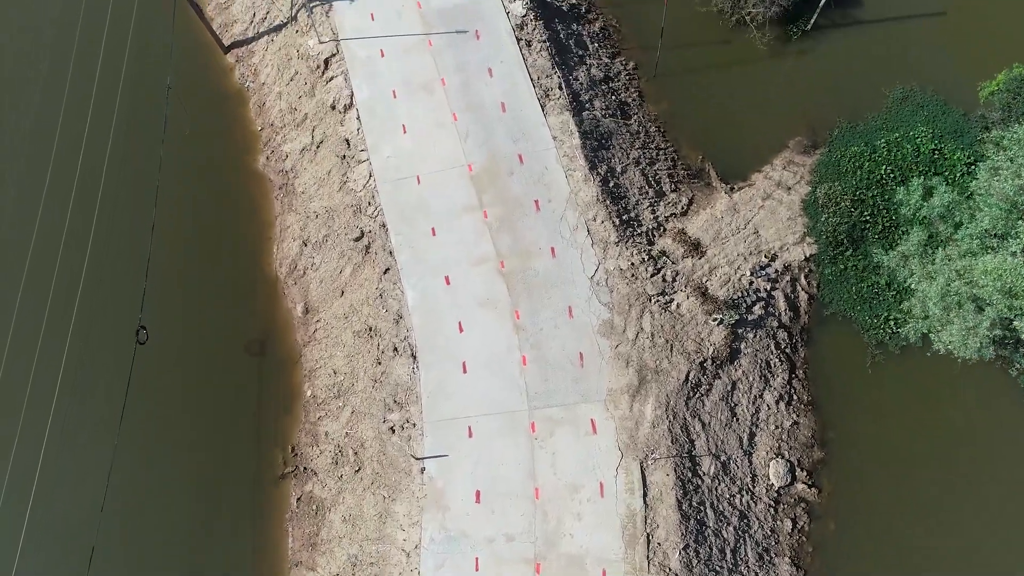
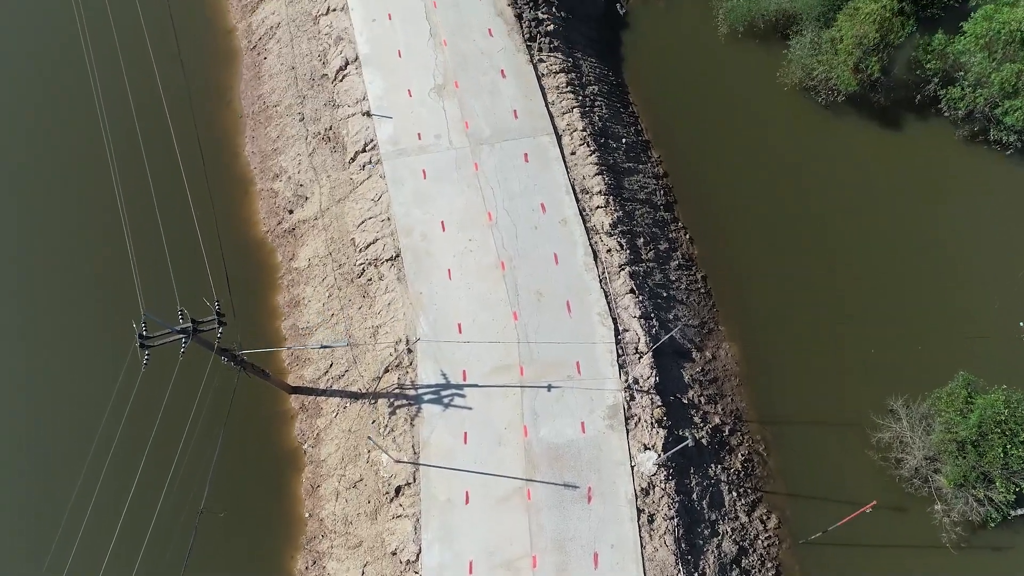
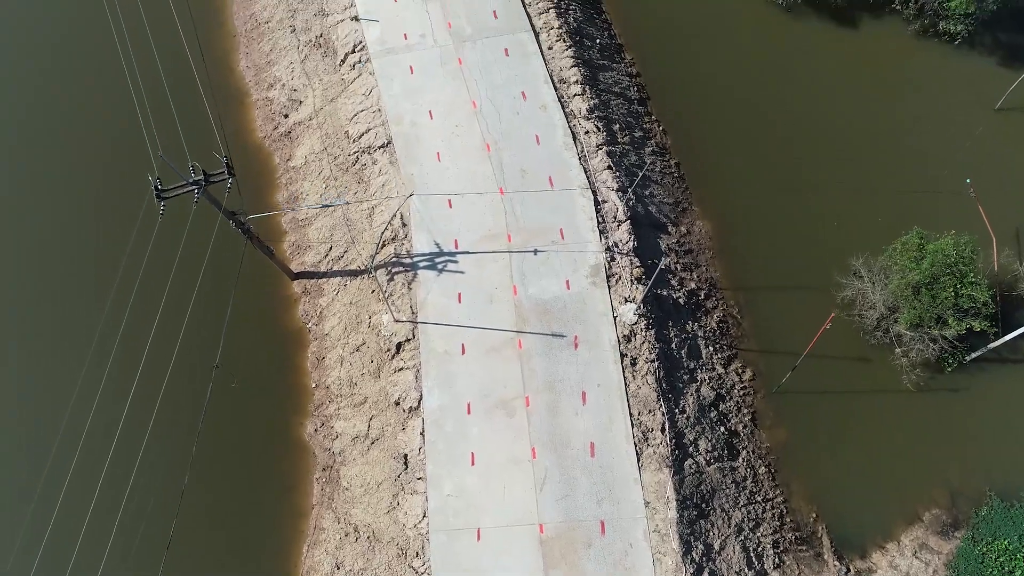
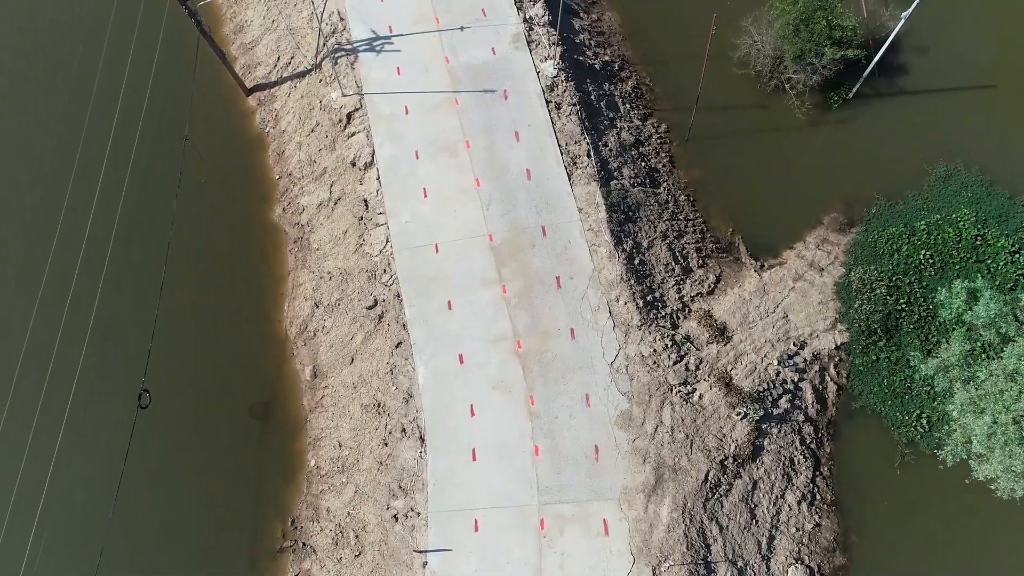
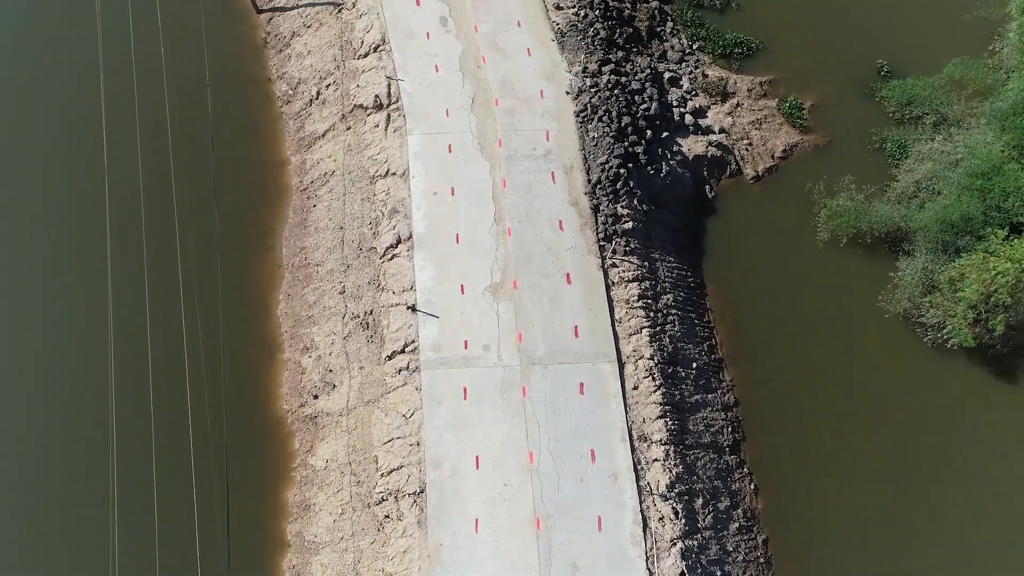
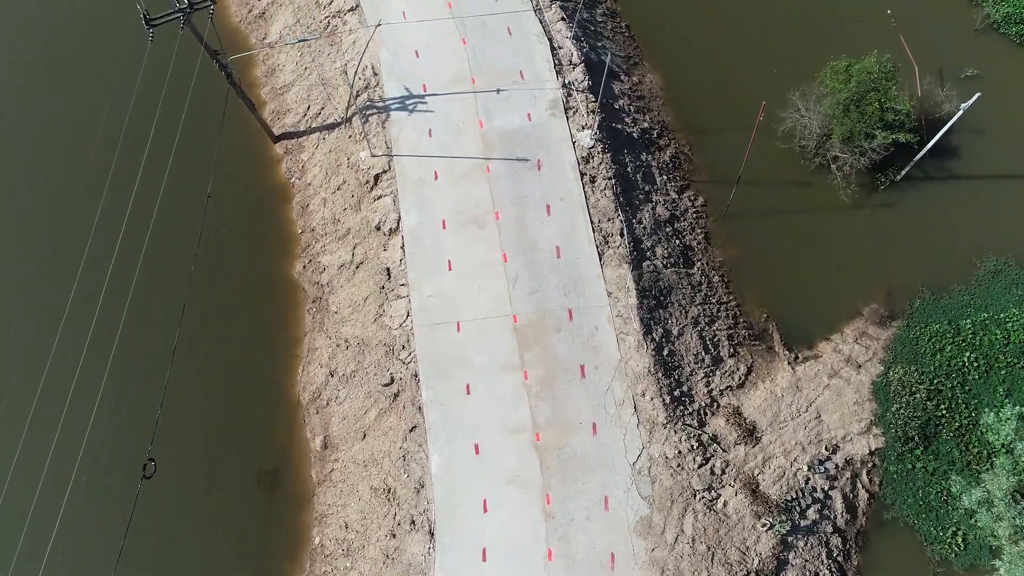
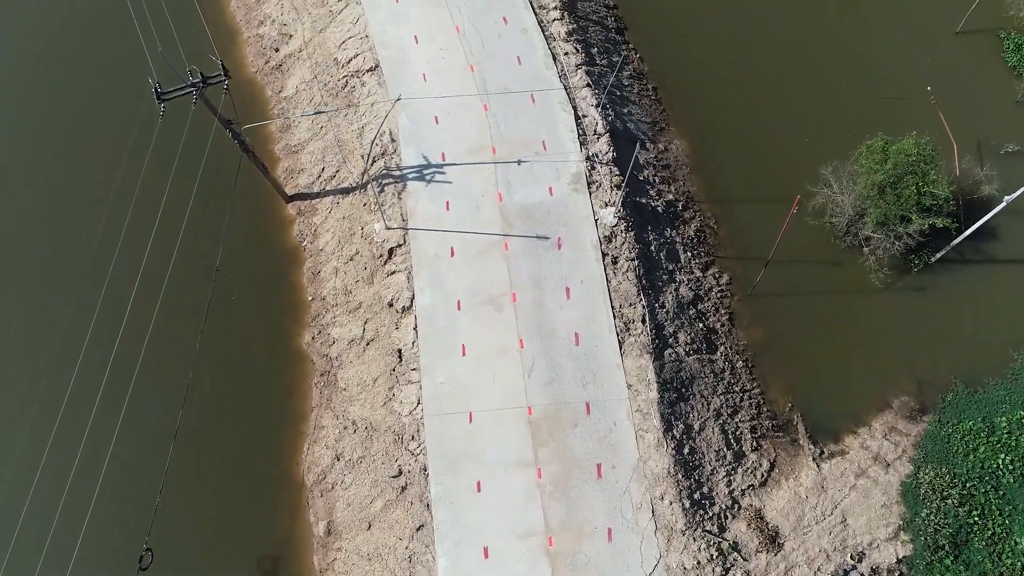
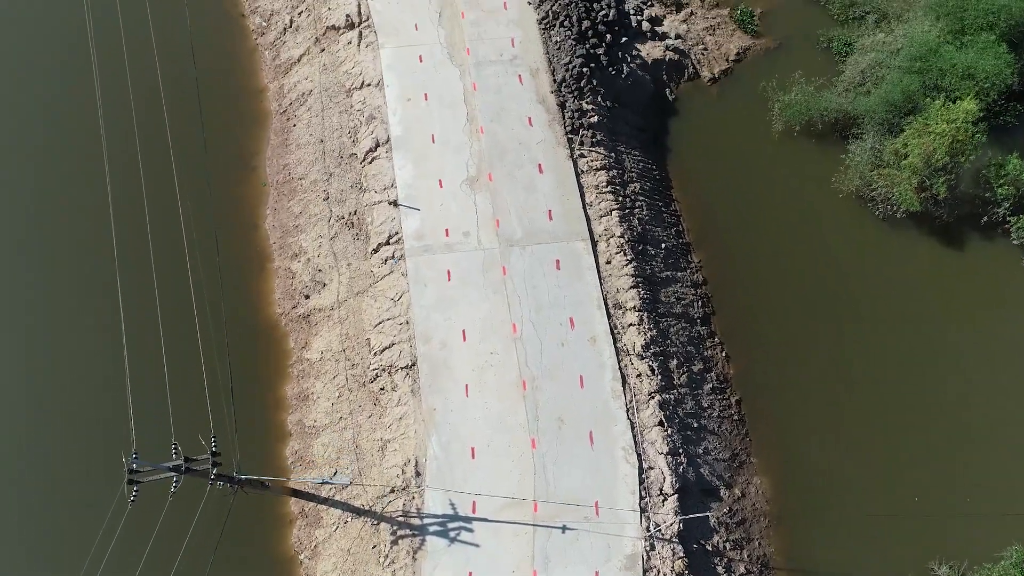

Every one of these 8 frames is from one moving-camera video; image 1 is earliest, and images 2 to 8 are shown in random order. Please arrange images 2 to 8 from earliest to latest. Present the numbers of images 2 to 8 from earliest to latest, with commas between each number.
4, 6, 7, 3, 2, 8, 5
